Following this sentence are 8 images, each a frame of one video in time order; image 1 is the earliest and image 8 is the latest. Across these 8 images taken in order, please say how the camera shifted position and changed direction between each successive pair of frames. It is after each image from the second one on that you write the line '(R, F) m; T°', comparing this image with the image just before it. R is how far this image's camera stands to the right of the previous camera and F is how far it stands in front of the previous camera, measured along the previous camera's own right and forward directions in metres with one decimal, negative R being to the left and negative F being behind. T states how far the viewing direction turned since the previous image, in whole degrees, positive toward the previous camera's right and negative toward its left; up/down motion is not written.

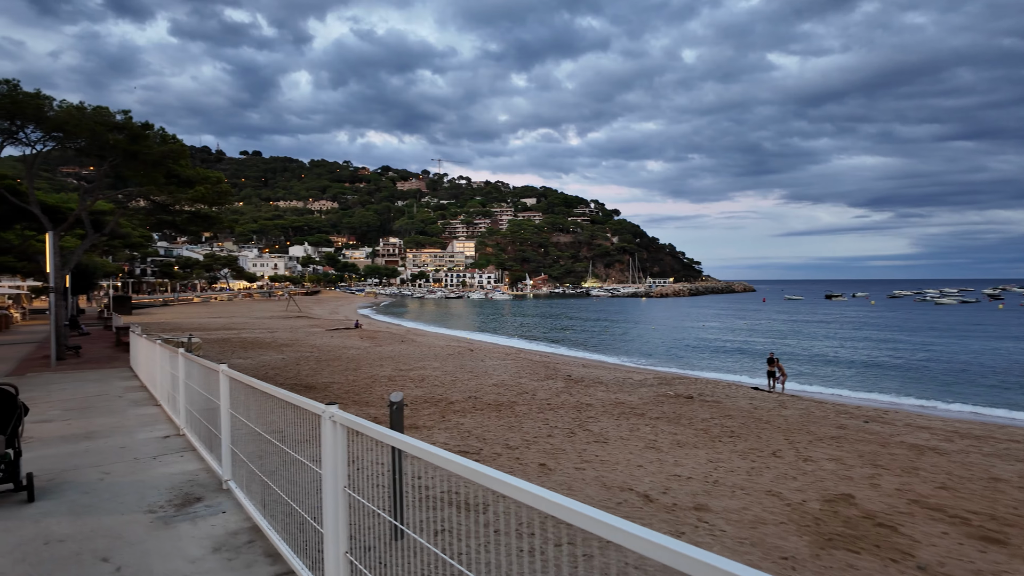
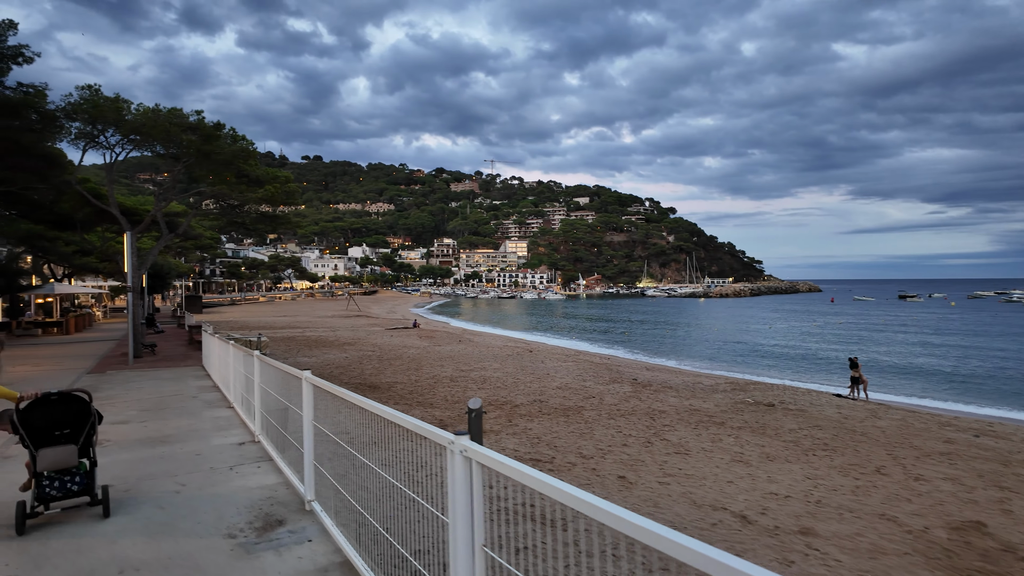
(-0.4, +0.6) m; -5°
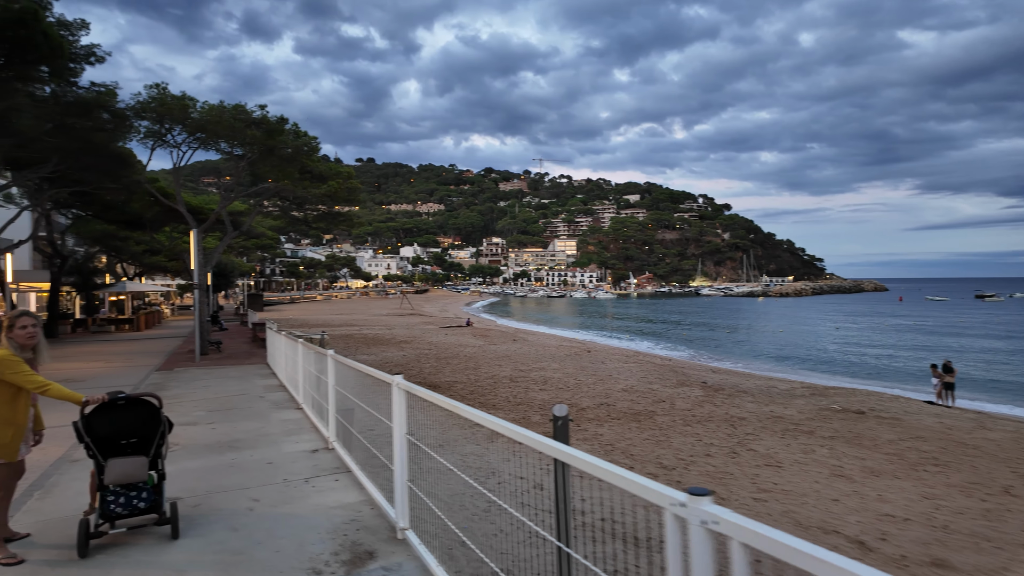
(-0.5, +0.7) m; -5°
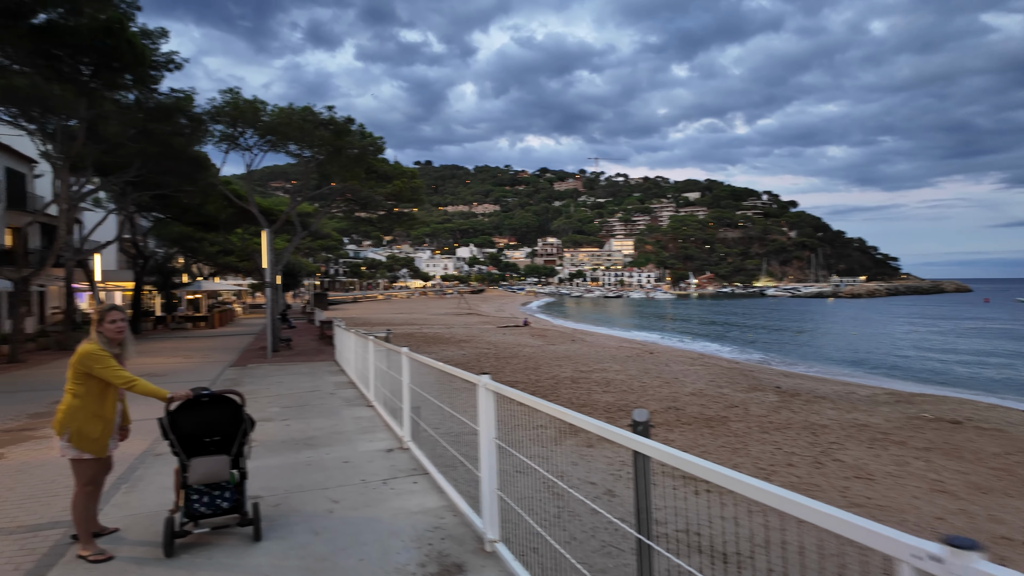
(-0.2, +0.3) m; -5°
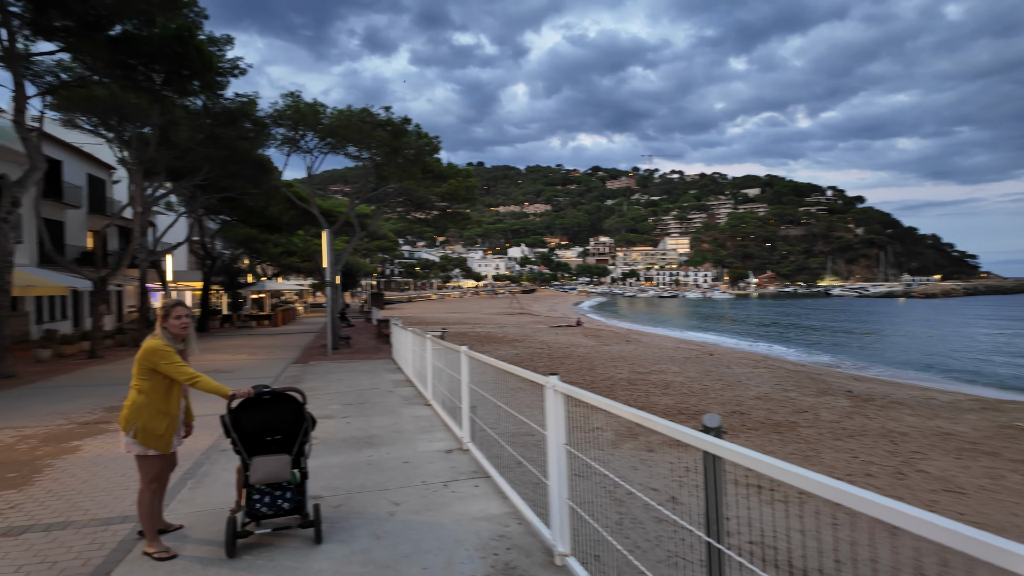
(-0.1, +0.2) m; -5°
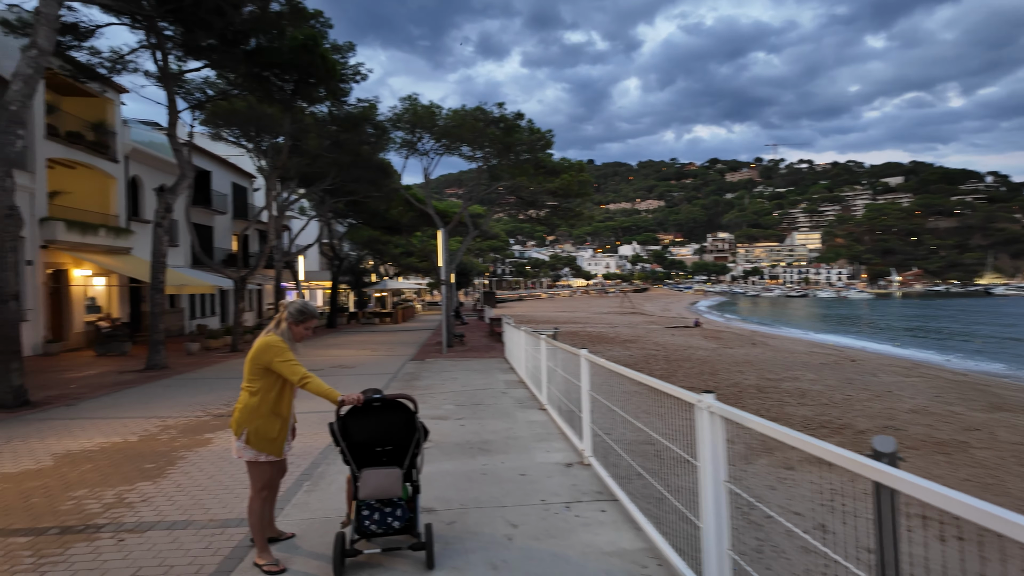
(-0.1, +0.5) m; -11°
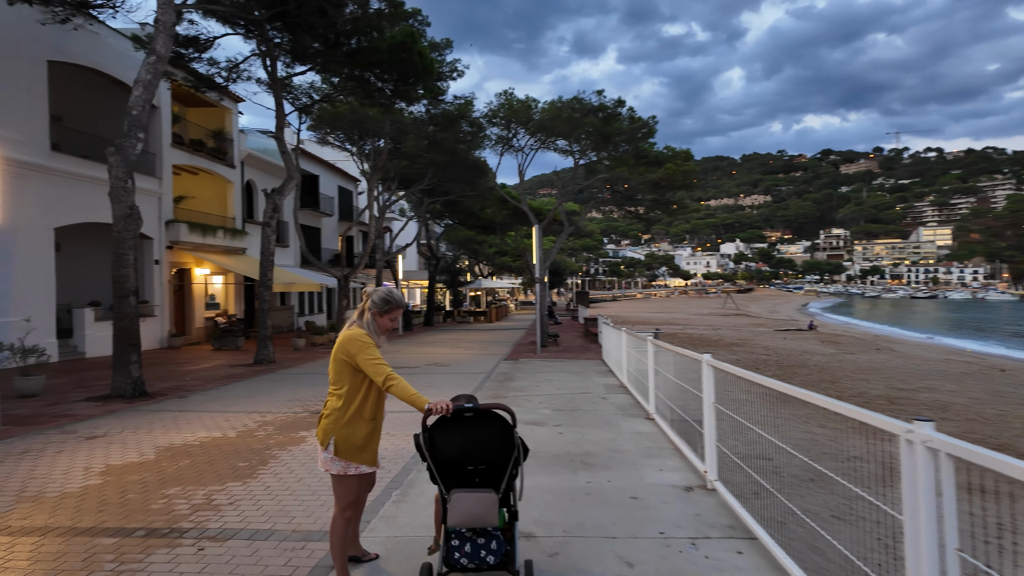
(-0.1, +0.6) m; -9°
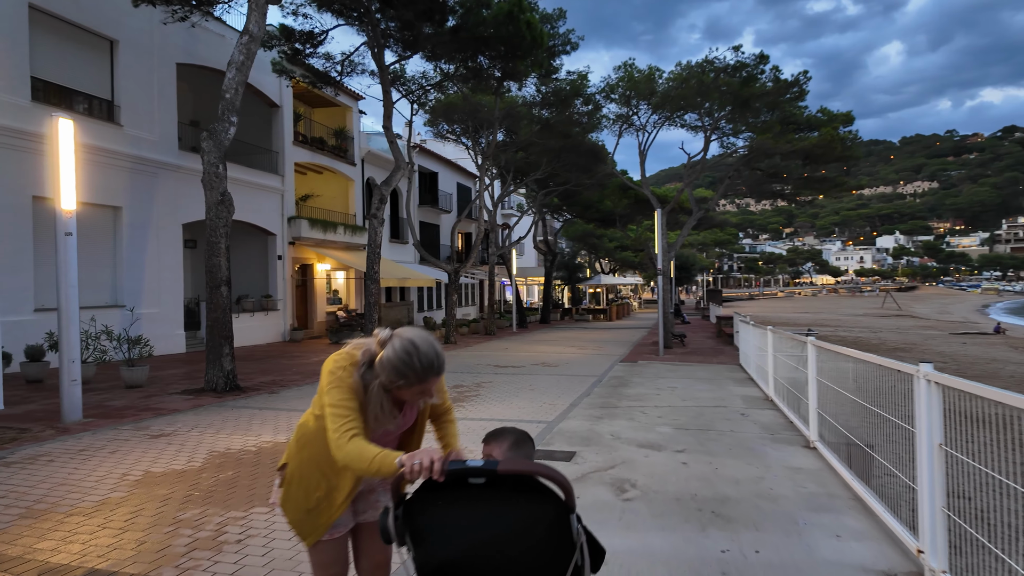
(+0.2, +1.3) m; -12°
